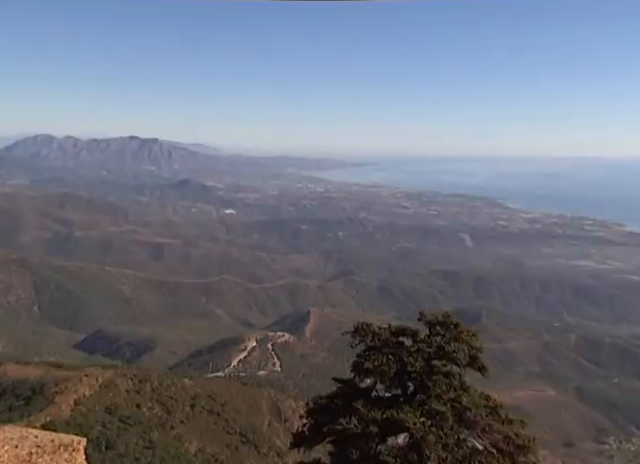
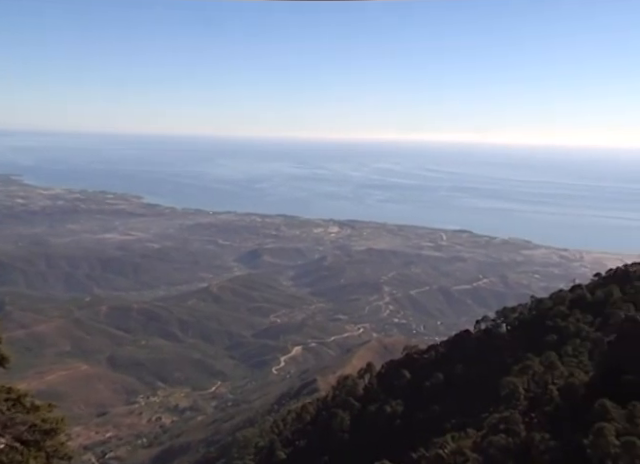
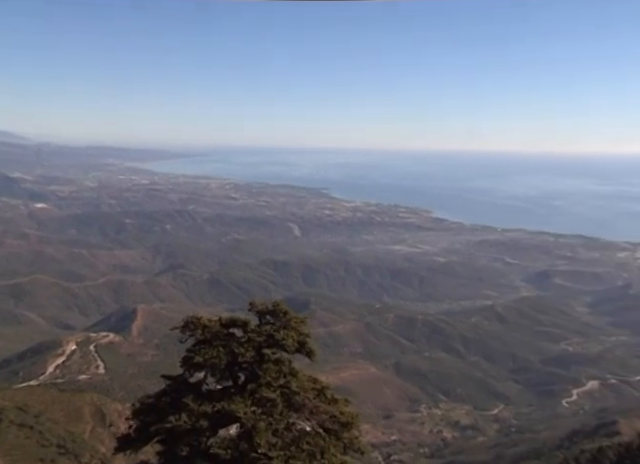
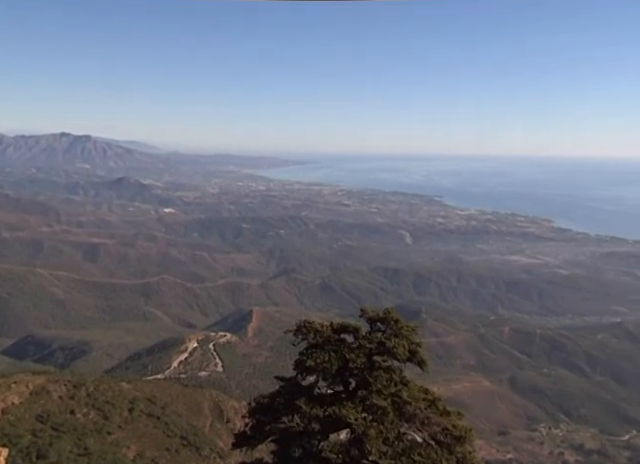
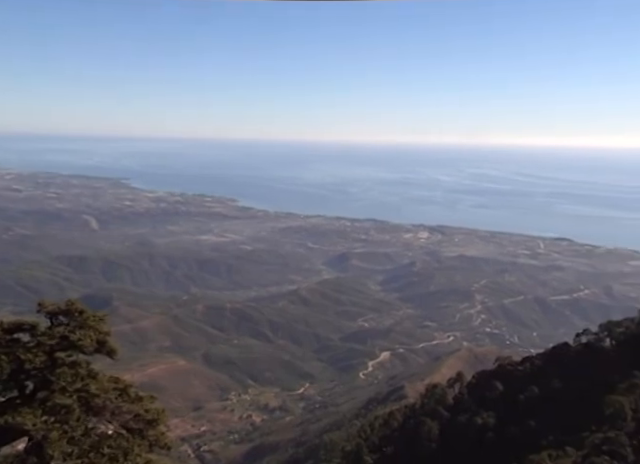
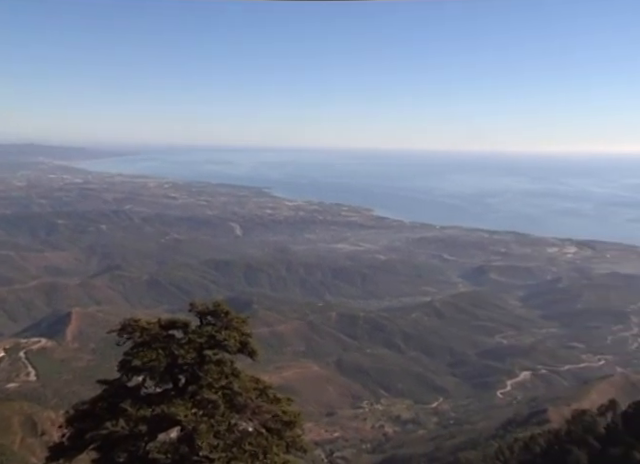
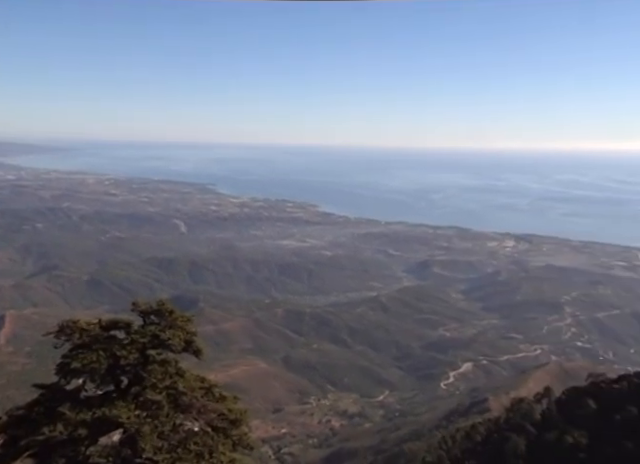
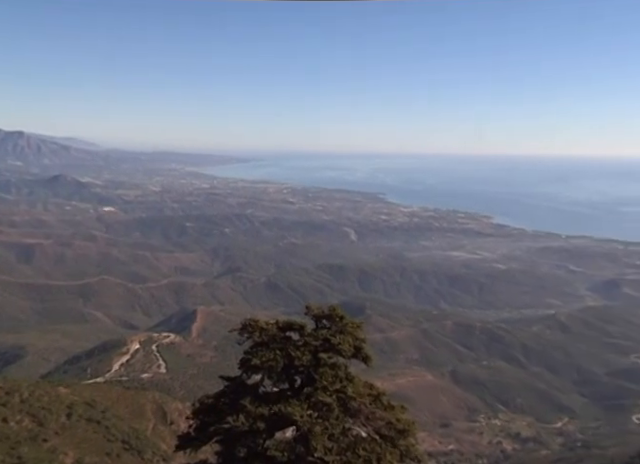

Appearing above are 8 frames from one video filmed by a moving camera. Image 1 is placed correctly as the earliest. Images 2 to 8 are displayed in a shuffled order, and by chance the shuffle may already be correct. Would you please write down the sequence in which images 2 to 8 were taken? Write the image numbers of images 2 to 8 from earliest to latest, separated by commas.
4, 8, 3, 6, 7, 5, 2
